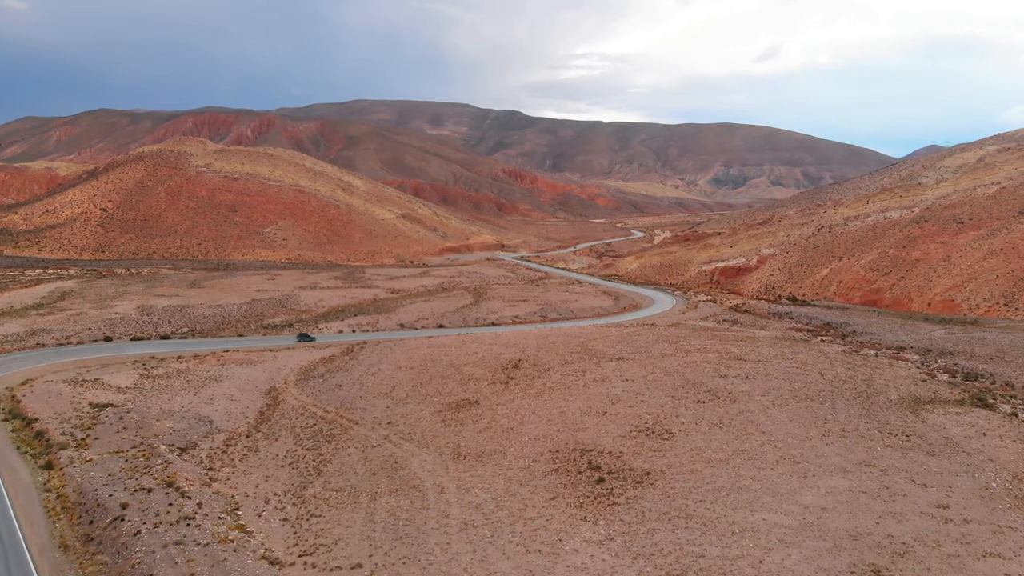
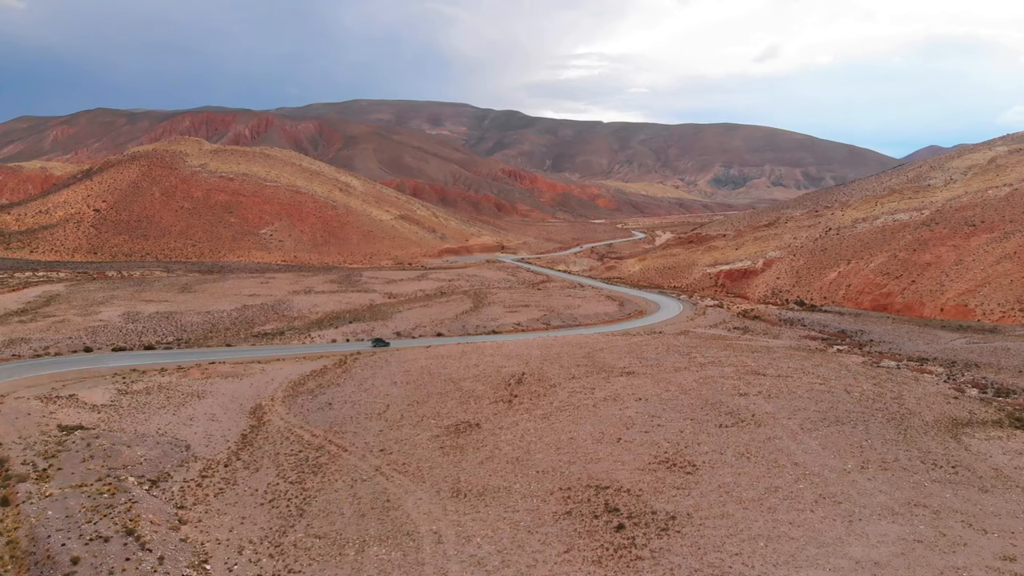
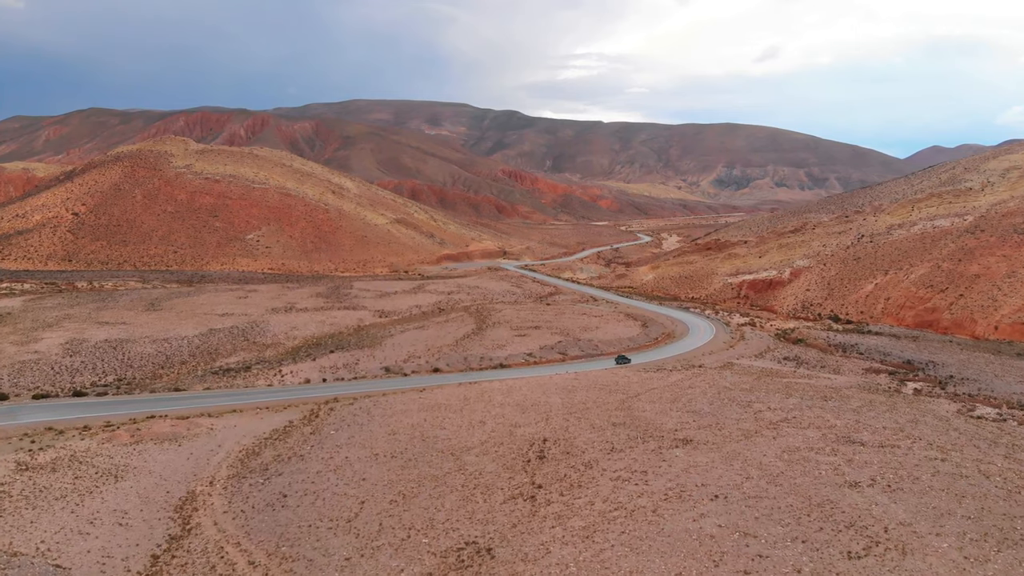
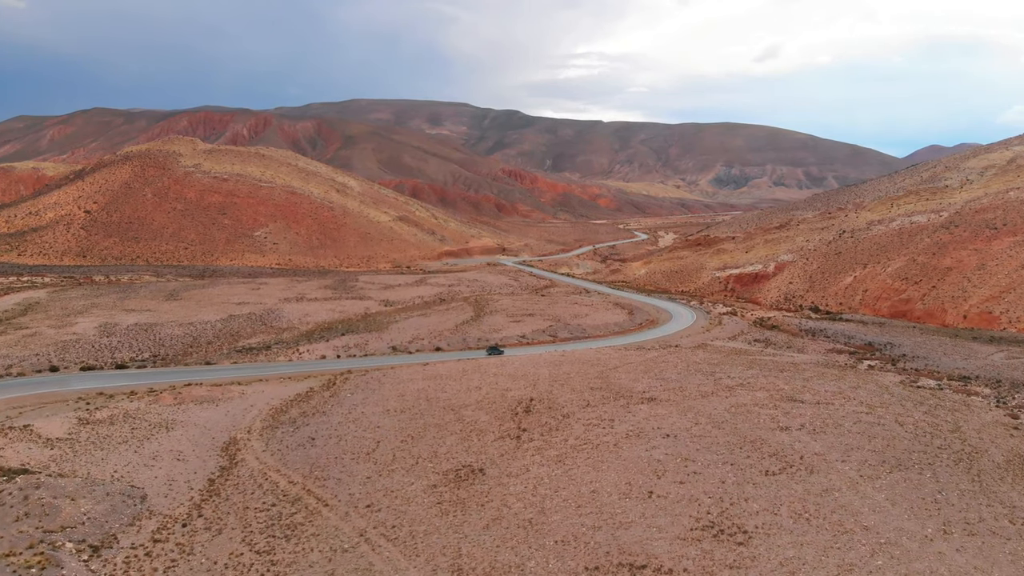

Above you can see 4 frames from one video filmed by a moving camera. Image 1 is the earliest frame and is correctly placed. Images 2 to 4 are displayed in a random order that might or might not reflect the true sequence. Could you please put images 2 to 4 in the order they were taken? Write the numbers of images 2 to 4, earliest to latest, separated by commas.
2, 4, 3
